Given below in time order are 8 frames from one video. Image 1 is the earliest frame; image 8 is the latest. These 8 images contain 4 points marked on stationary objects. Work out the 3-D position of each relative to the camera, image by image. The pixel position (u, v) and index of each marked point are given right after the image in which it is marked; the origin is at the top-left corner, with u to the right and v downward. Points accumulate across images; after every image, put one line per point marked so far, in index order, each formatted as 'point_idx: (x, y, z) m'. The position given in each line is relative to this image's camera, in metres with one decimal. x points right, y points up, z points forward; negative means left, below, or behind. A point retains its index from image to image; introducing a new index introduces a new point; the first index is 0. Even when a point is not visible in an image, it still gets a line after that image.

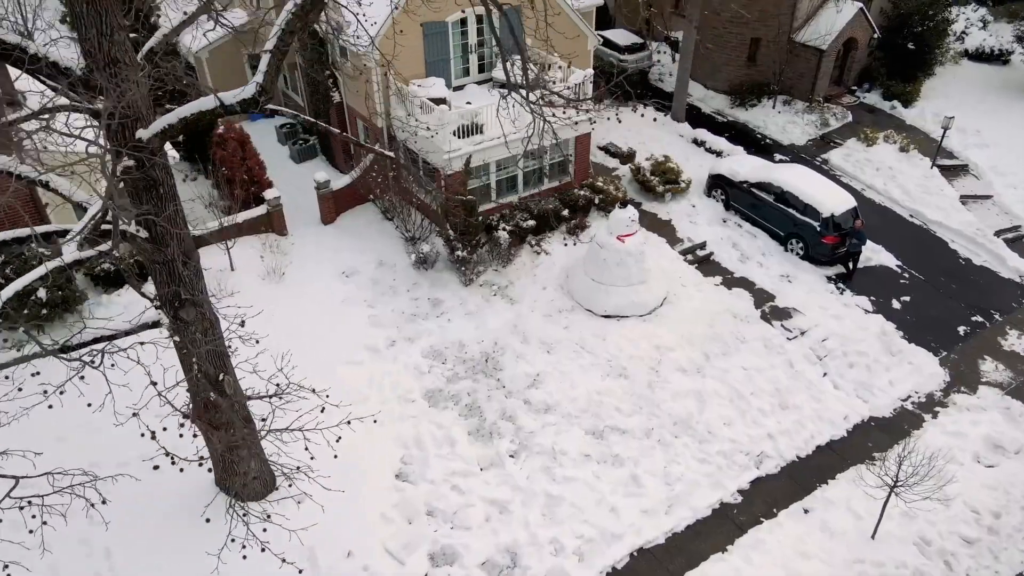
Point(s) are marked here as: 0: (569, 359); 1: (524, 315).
0: (+1.2, -1.5, +15.4) m
1: (+0.2, -0.6, +16.4) m
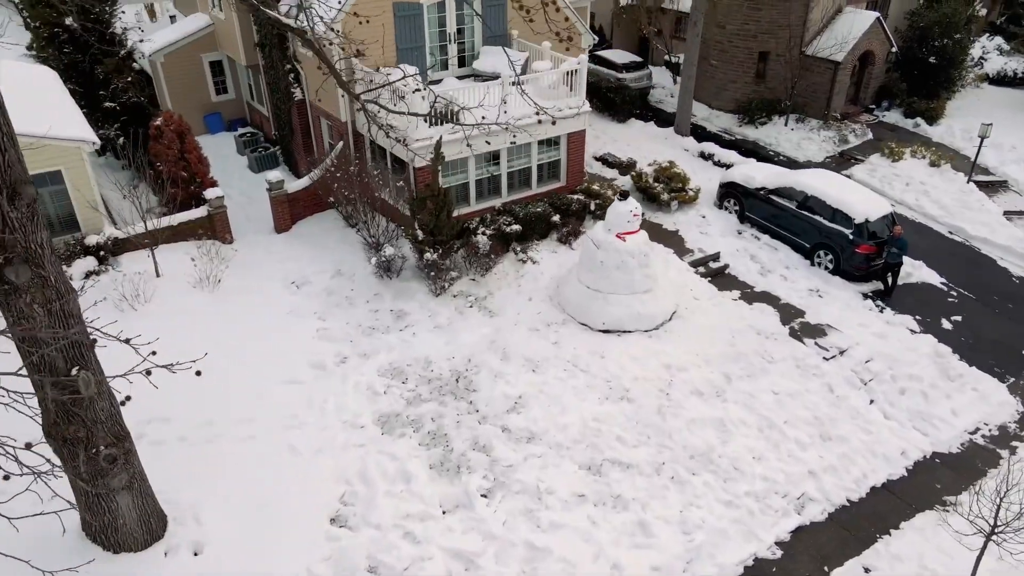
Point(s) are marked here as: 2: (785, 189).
0: (+0.8, -1.5, +12.5) m
1: (-0.1, -0.7, +13.6) m
2: (+6.3, +2.3, +17.1) m
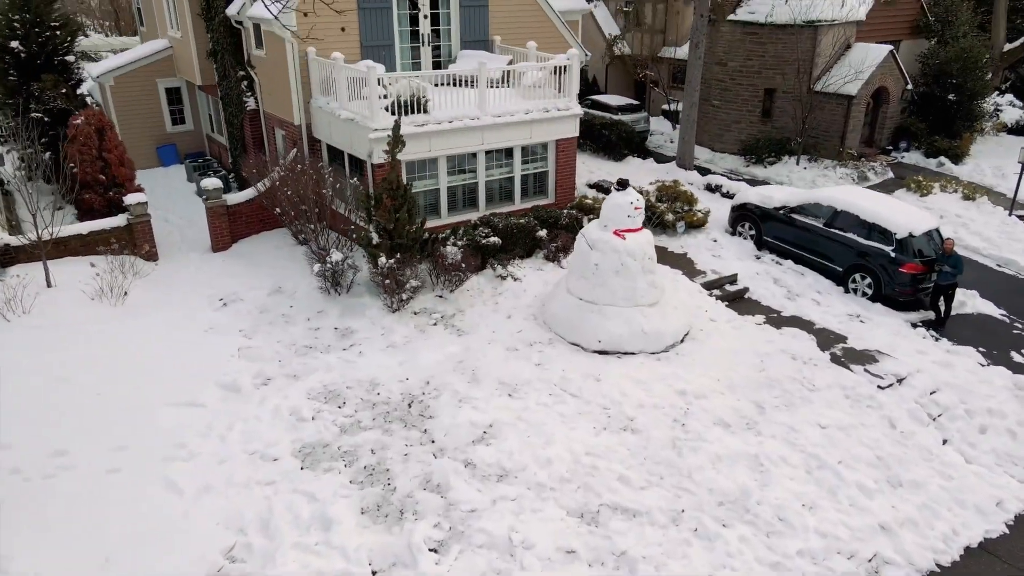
0: (+0.4, -1.5, +9.7) m
1: (-0.5, -0.9, +10.8) m
2: (+5.9, +1.6, +14.7) m
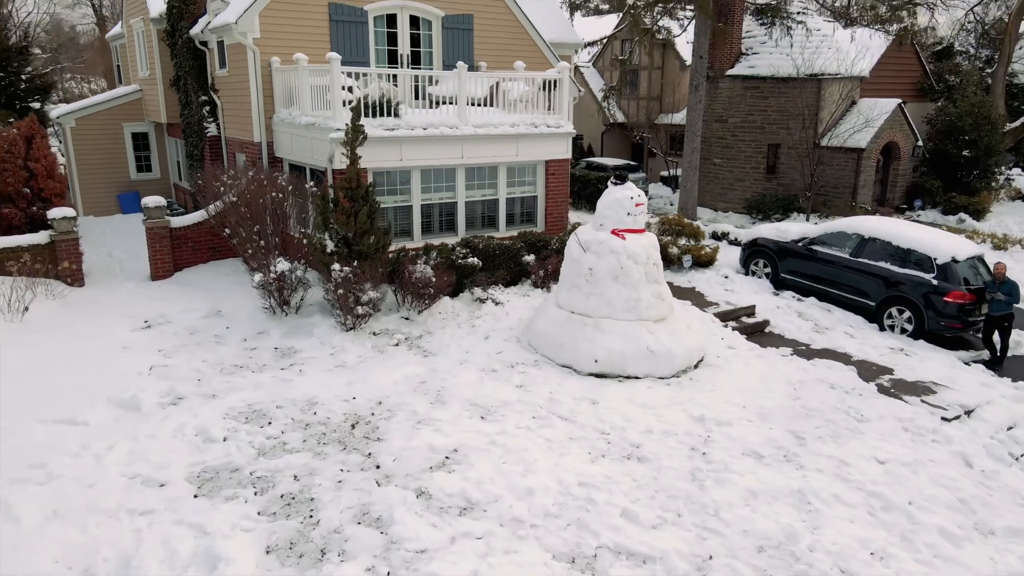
0: (+0.1, -1.4, +7.6) m
1: (-0.8, -1.0, +8.8) m
2: (+5.6, +0.9, +13.1) m
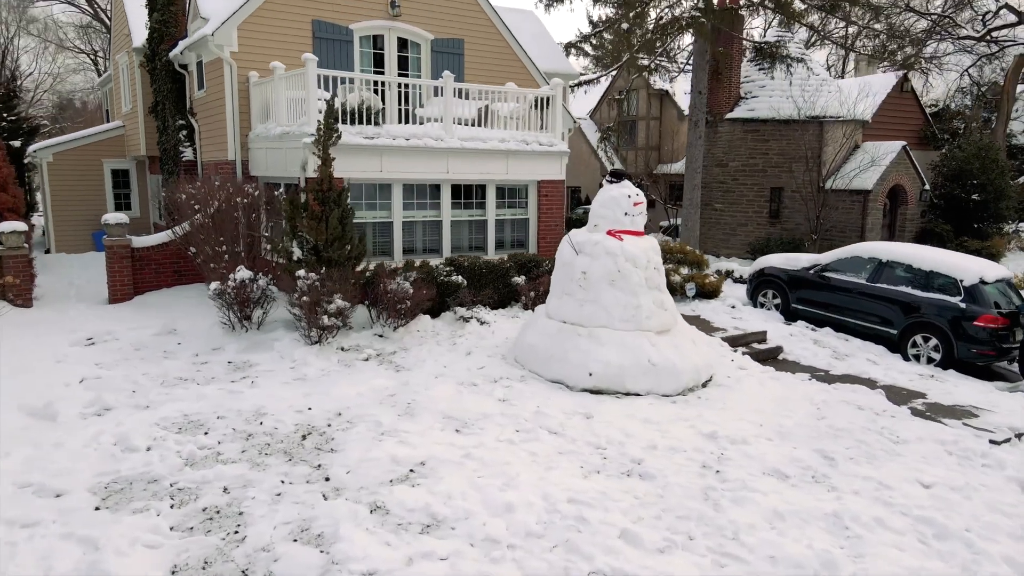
0: (0.0, -1.3, +6.5) m
1: (-1.0, -1.0, +7.7) m
2: (+5.4, +0.4, +12.2) m
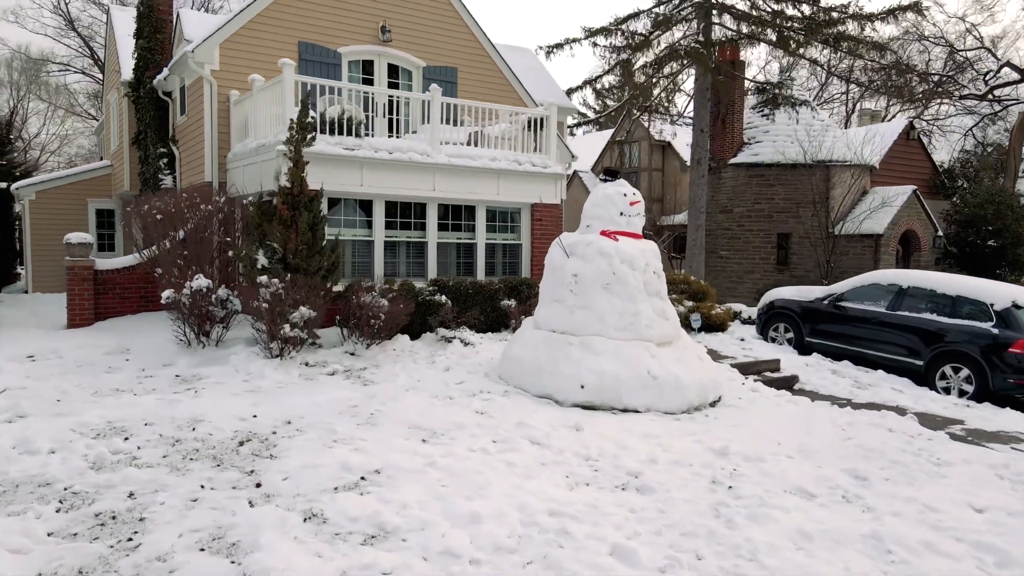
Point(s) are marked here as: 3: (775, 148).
0: (-0.2, -1.2, +5.5) m
1: (-1.2, -1.0, +6.7) m
2: (+5.3, 0.0, +11.3) m
3: (+7.0, +3.7, +19.9) m
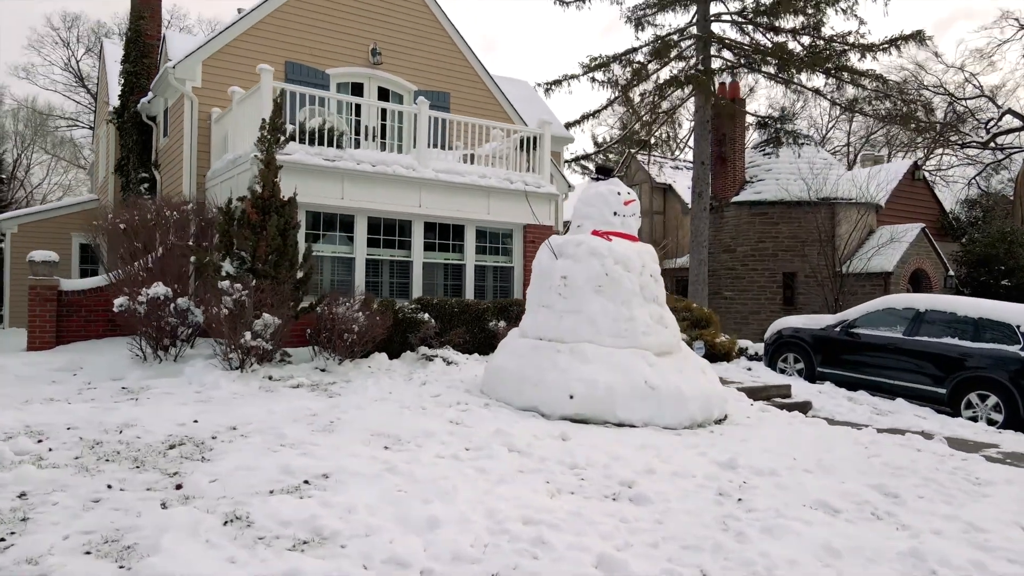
0: (-0.4, -1.1, +4.7) m
1: (-1.3, -1.0, +6.0) m
2: (+5.2, -0.4, +10.6) m
3: (+6.9, +2.7, +19.5) m
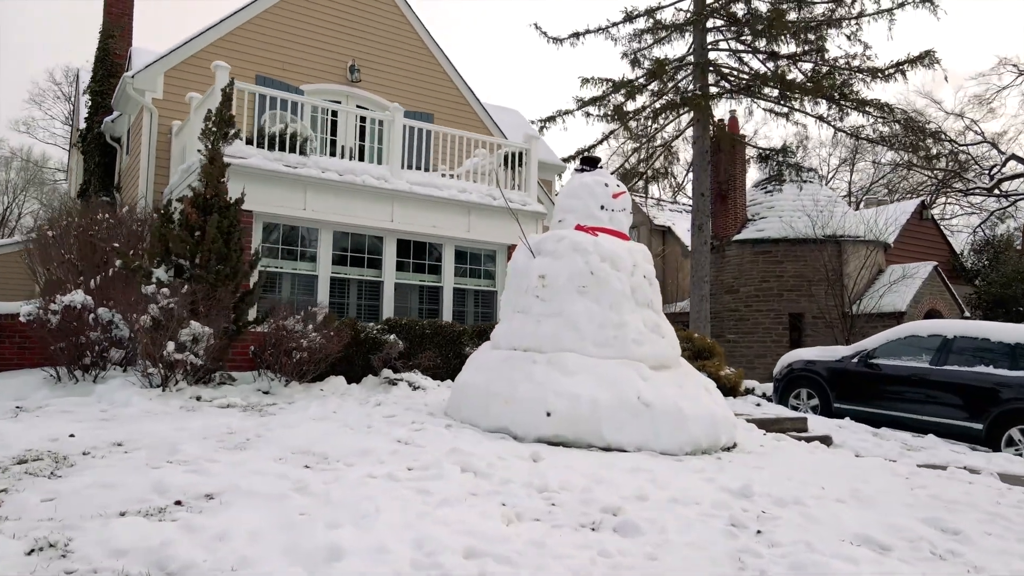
0: (-0.6, -0.9, +3.7) m
1: (-1.6, -0.9, +5.0) m
2: (+4.9, -0.7, +9.5) m
3: (+6.7, +1.6, +18.7) m
